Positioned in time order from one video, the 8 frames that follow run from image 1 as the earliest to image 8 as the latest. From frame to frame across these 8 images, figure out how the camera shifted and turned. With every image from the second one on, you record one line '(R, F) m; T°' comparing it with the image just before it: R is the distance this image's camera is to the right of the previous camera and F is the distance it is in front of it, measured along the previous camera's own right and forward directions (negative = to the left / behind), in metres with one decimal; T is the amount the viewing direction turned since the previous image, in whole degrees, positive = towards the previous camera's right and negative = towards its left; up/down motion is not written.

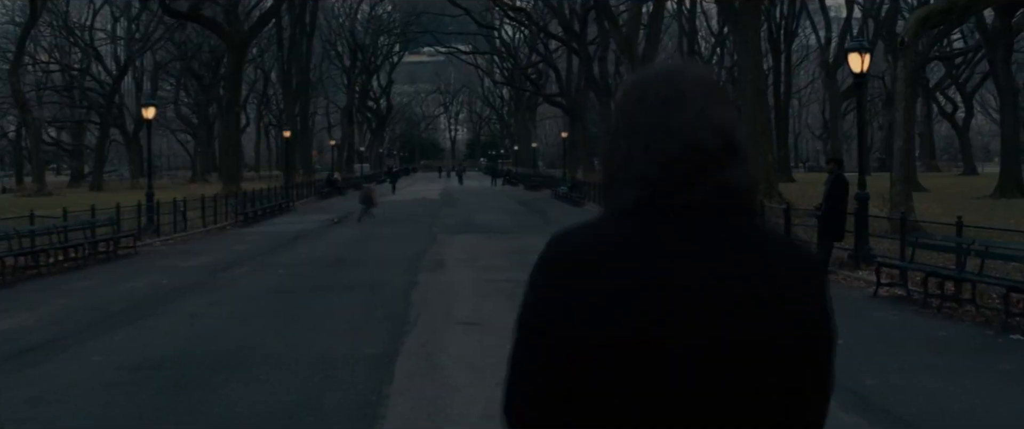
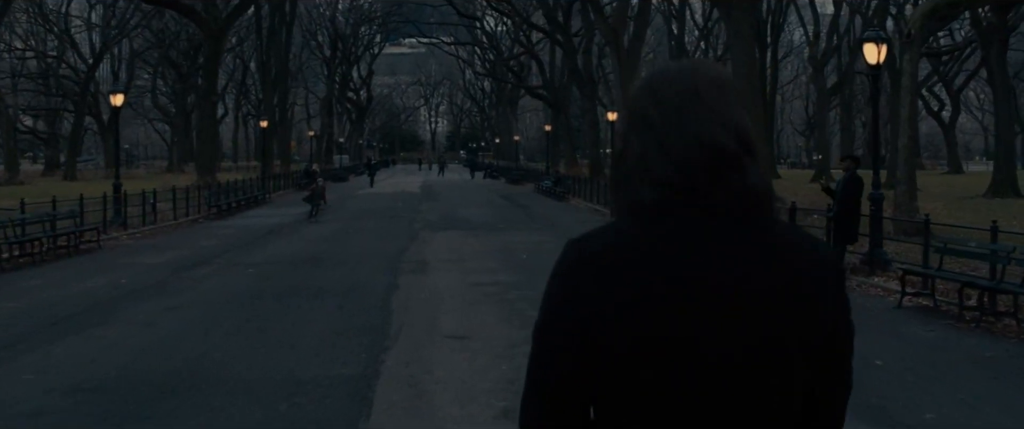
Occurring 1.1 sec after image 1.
(-0.1, +1.3) m; +1°
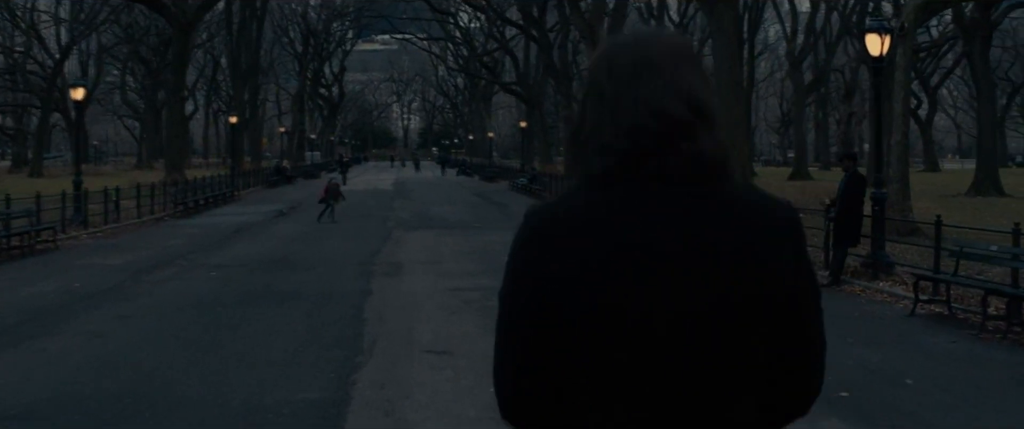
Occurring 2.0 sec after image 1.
(-0.1, +1.1) m; +1°
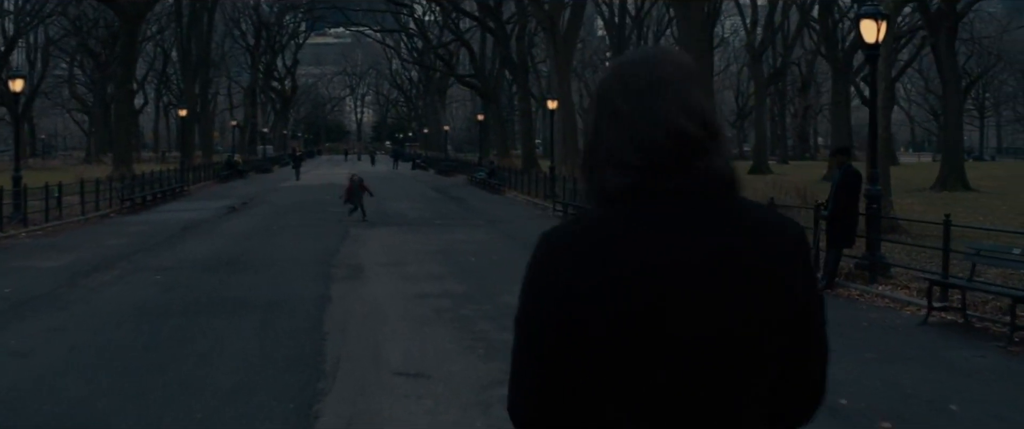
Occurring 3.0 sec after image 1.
(-0.2, +1.2) m; +2°
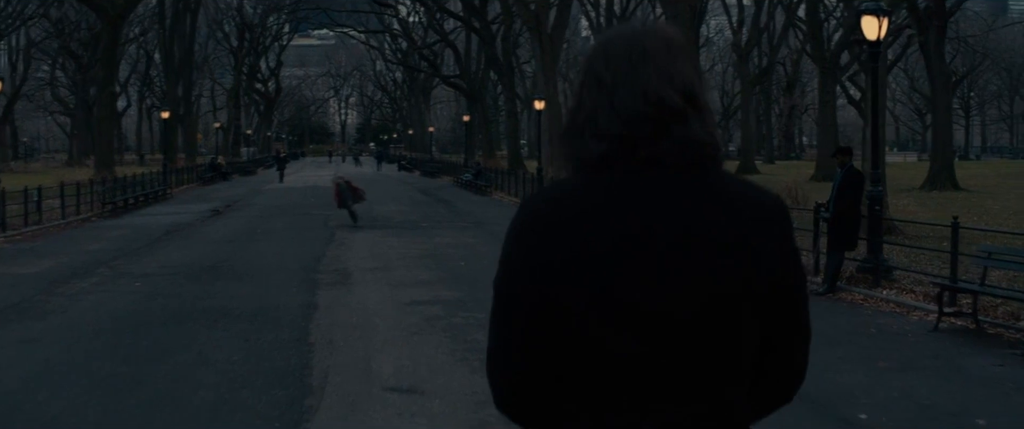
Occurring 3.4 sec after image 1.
(-0.1, +0.5) m; +1°
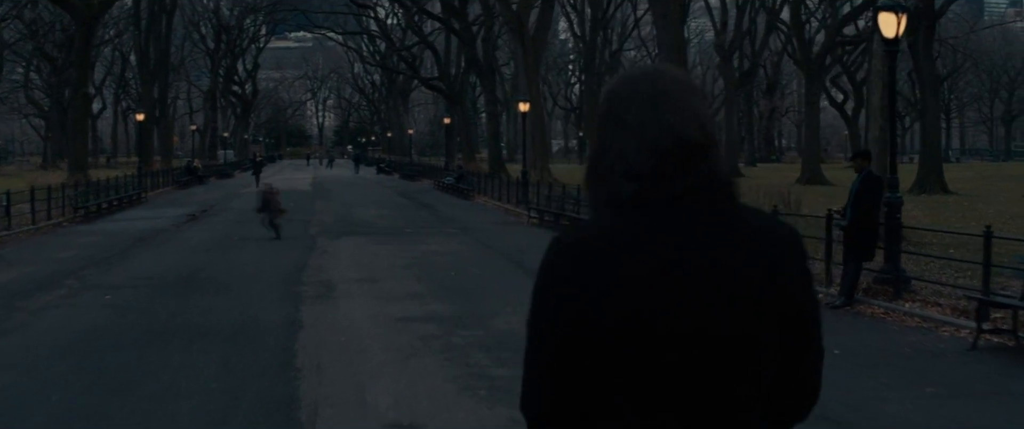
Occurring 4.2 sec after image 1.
(-0.2, +0.9) m; +1°
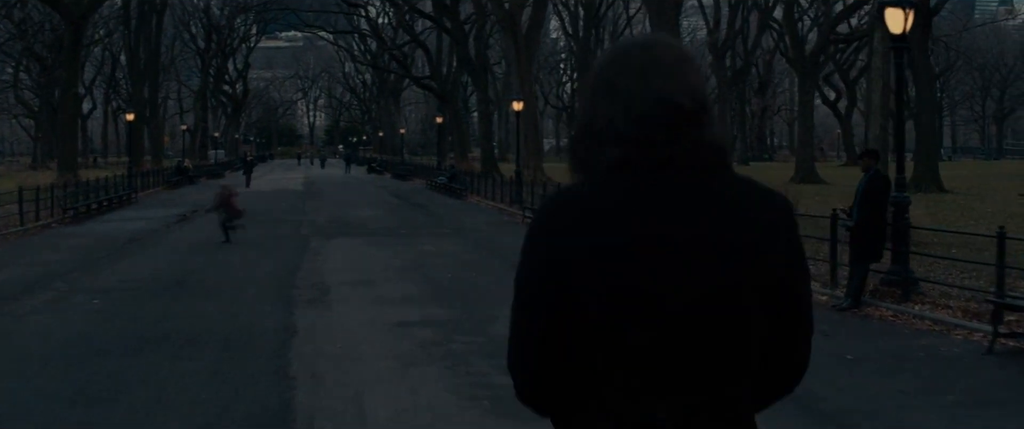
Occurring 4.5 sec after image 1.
(-0.1, +0.3) m; 0°
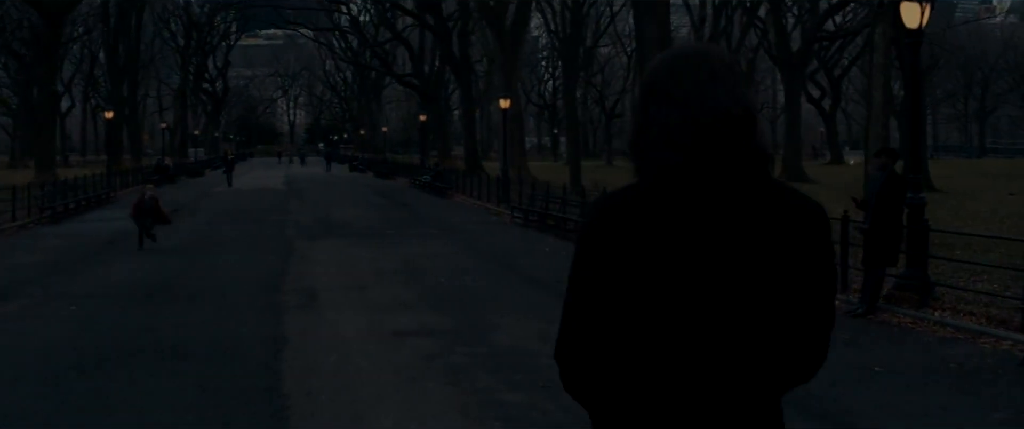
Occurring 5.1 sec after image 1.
(-0.2, +0.6) m; +1°
